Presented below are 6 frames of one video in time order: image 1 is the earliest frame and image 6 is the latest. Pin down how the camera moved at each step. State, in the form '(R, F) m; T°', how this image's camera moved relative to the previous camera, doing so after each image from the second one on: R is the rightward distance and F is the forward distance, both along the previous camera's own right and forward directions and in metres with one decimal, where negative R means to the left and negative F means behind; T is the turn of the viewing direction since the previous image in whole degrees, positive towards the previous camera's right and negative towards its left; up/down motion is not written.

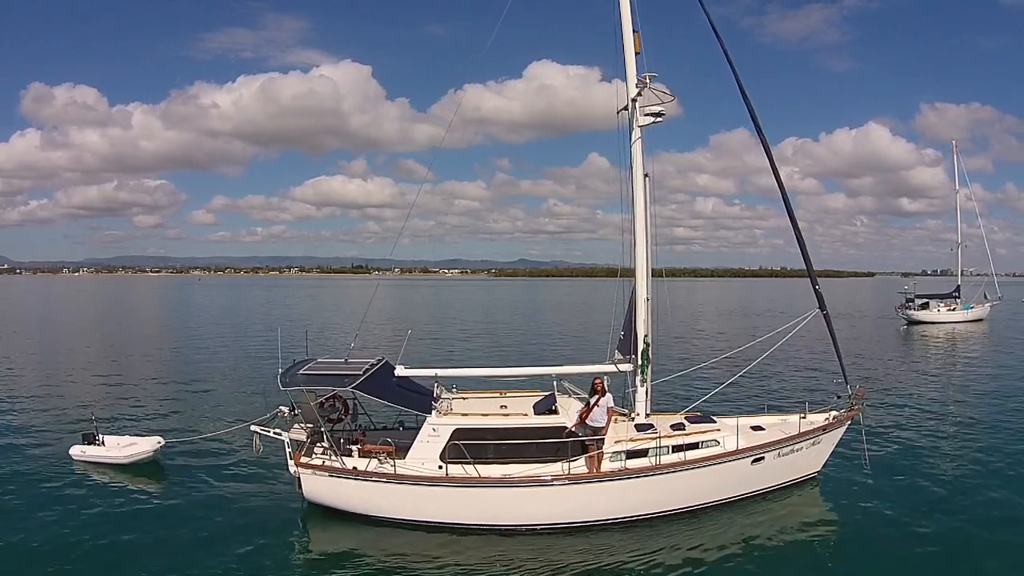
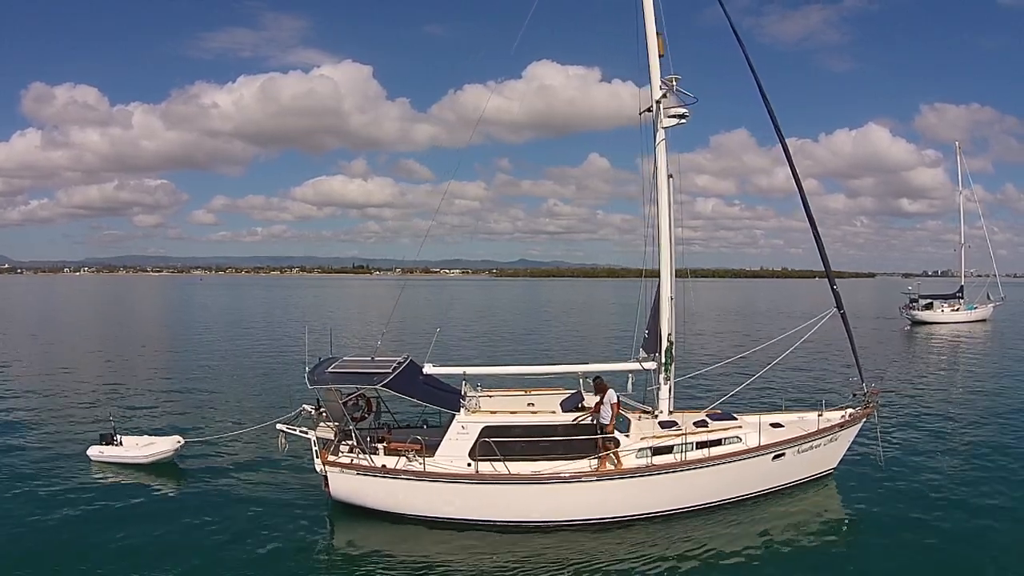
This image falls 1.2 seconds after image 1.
(-0.5, -0.2) m; 0°
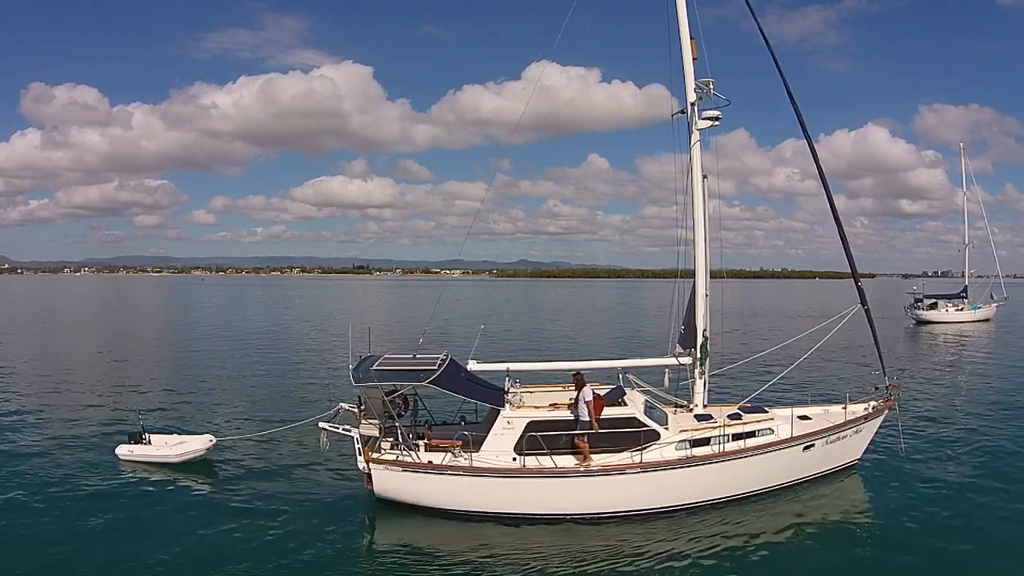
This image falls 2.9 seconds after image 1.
(-0.9, -0.4) m; 0°
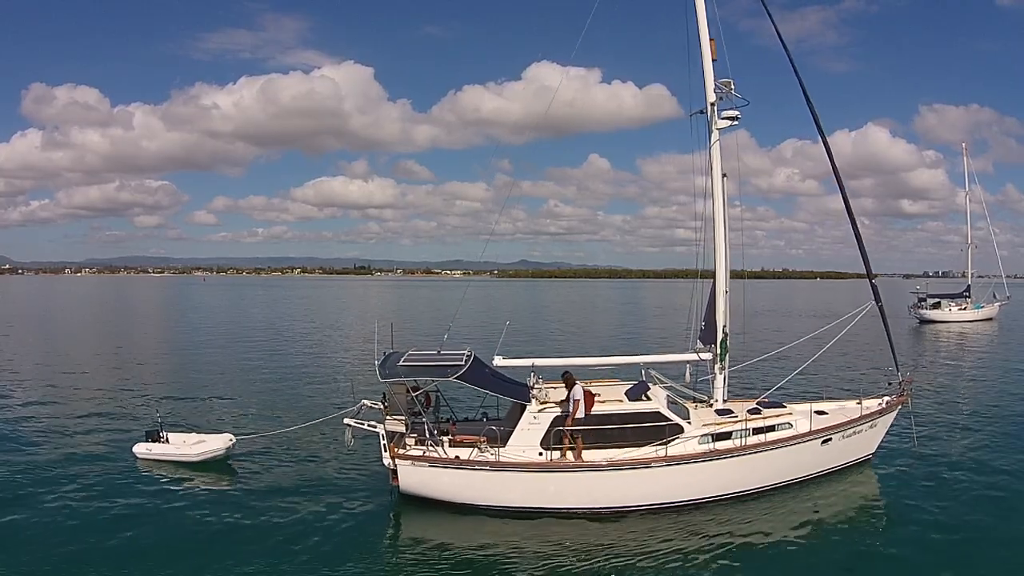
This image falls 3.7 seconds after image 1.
(-0.5, -0.3) m; 0°
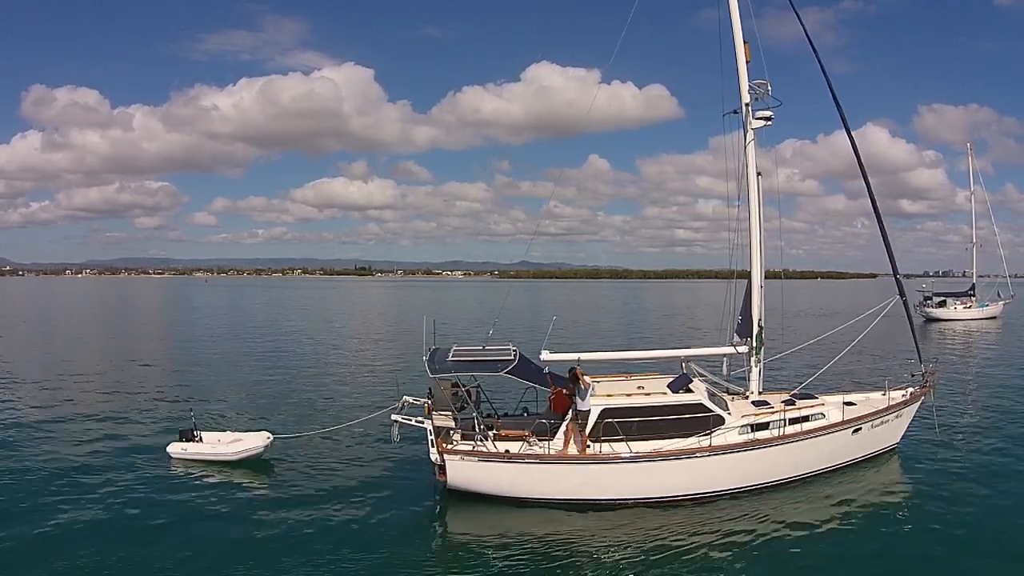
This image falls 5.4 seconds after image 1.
(-1.0, -0.6) m; 0°
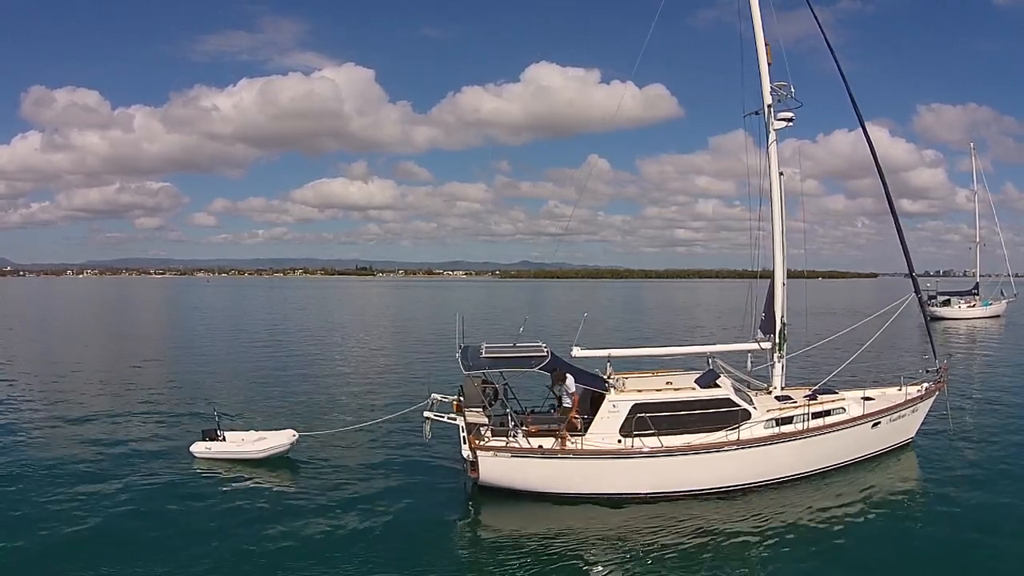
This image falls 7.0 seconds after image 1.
(-0.7, -0.5) m; 0°
